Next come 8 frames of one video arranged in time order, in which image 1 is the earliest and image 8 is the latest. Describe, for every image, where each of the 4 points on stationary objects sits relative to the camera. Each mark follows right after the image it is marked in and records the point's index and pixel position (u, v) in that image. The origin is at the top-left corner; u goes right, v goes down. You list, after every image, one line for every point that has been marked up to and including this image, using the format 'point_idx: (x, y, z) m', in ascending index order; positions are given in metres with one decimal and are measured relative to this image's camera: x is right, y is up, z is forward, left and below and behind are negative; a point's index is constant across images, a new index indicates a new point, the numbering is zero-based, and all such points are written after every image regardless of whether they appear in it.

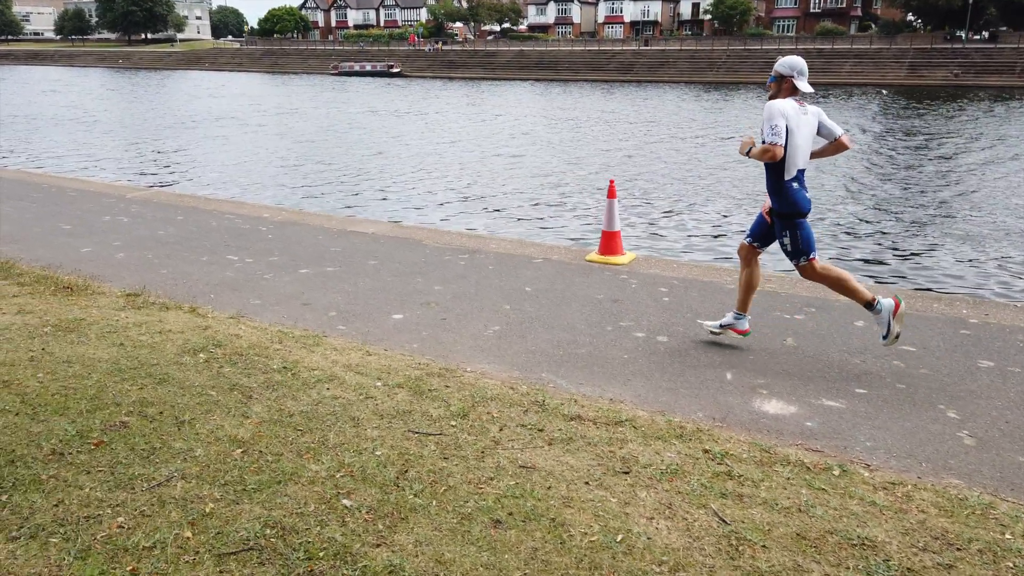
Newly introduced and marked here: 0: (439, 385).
0: (-0.4, -0.5, +4.2) m
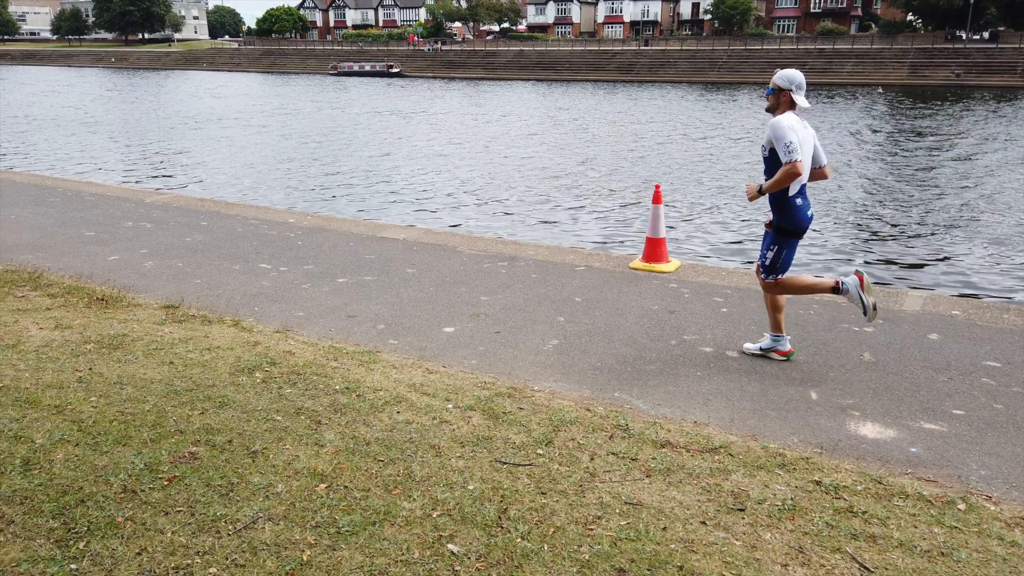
0: (0.0, -0.6, +3.9) m
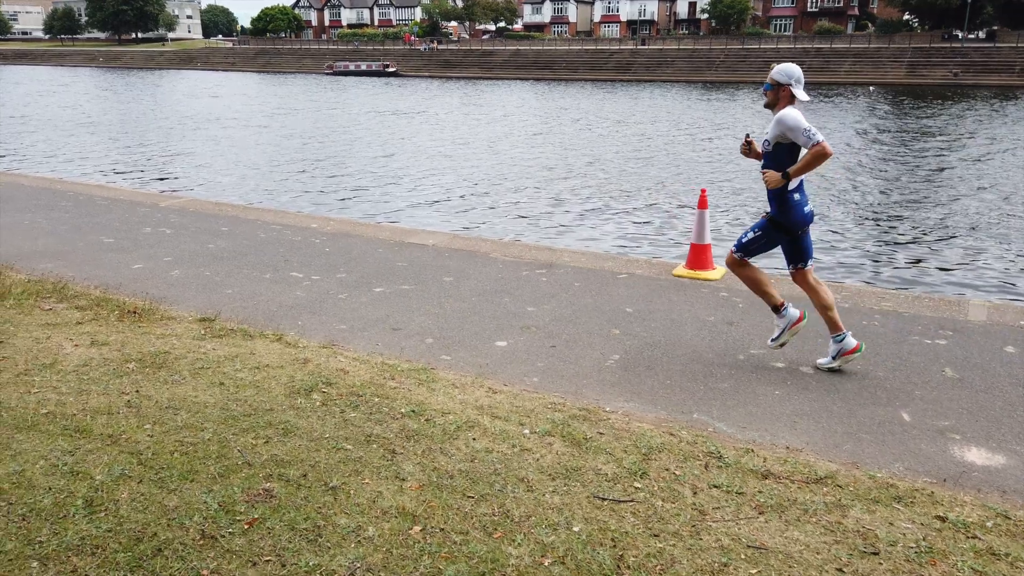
0: (+0.4, -0.7, +3.7) m
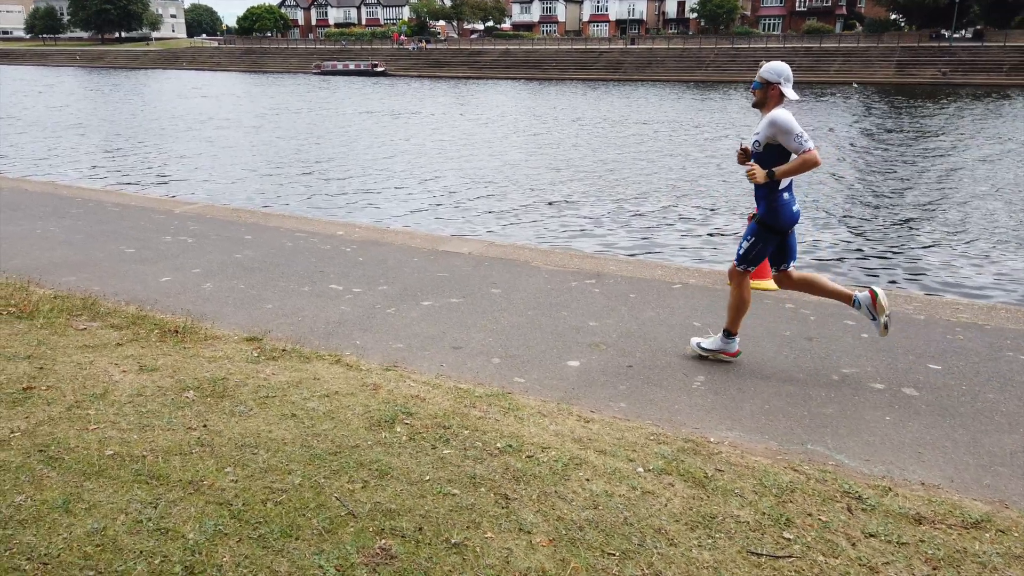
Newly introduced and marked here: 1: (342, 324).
0: (+0.8, -0.8, +3.4) m
1: (-1.2, -0.2, +5.5) m
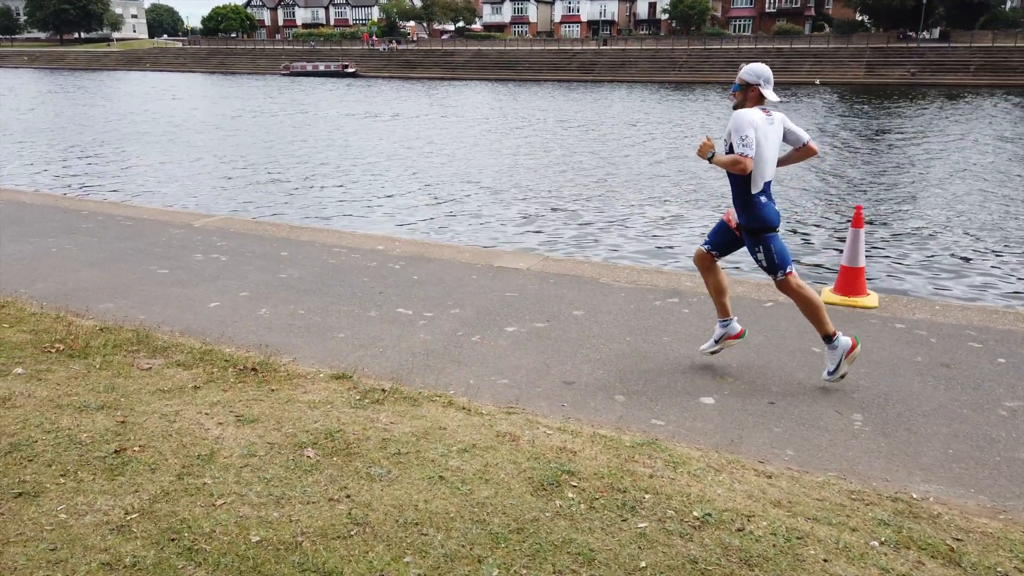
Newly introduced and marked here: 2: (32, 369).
0: (+1.6, -0.9, +2.9) m
1: (-0.5, -0.4, +5.0) m
2: (-2.6, -0.4, +4.4) m
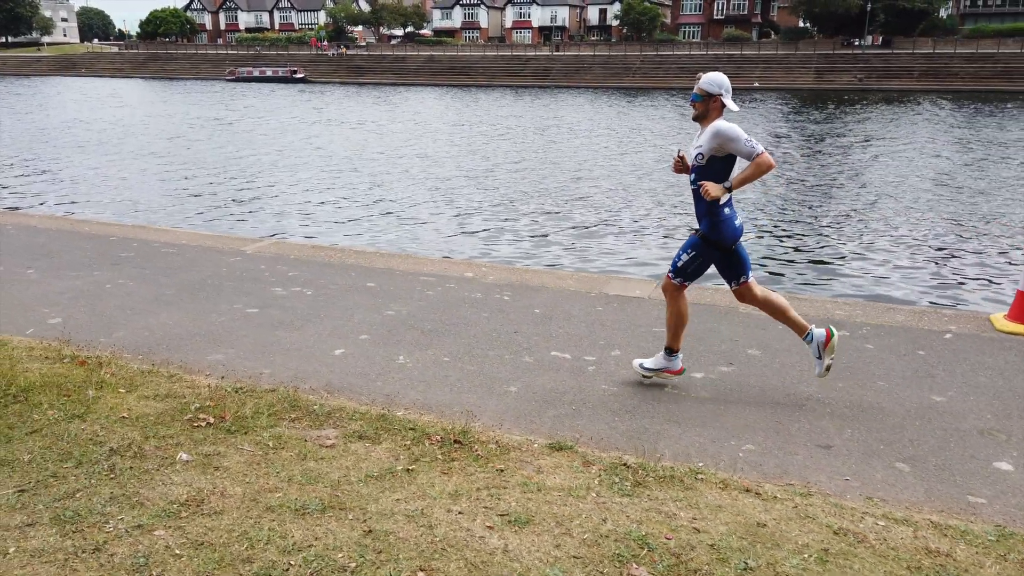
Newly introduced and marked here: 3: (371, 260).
0: (+2.9, -1.1, +2.4) m
1: (+0.7, -0.7, +4.3) m
2: (-1.4, -0.7, +3.6) m
3: (-1.4, +0.3, +8.1) m
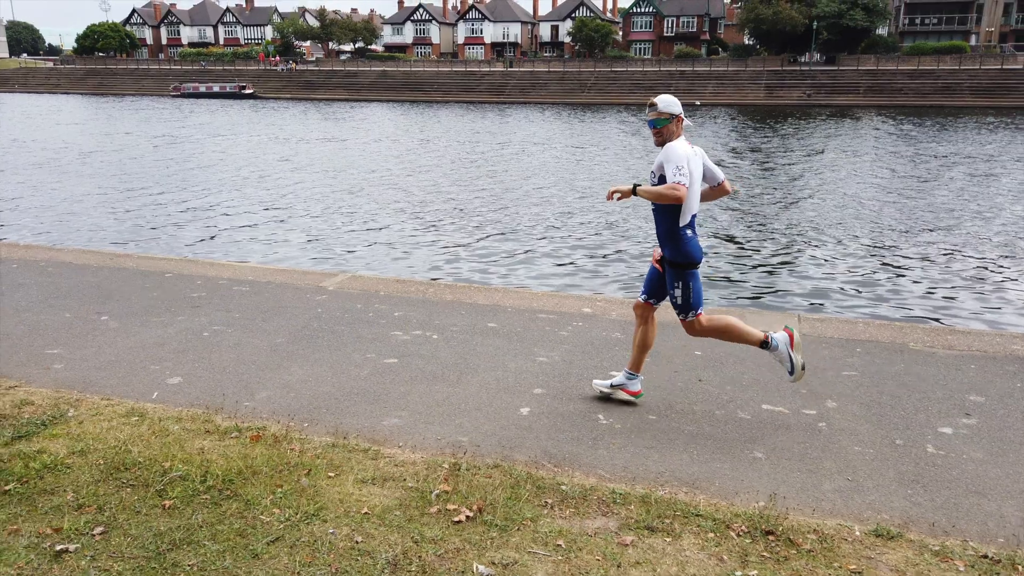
0: (+4.2, -1.3, +2.0) m
1: (+1.9, -0.9, +3.7) m
2: (-0.1, -1.0, +2.9) m
3: (-0.4, -0.1, +7.4) m
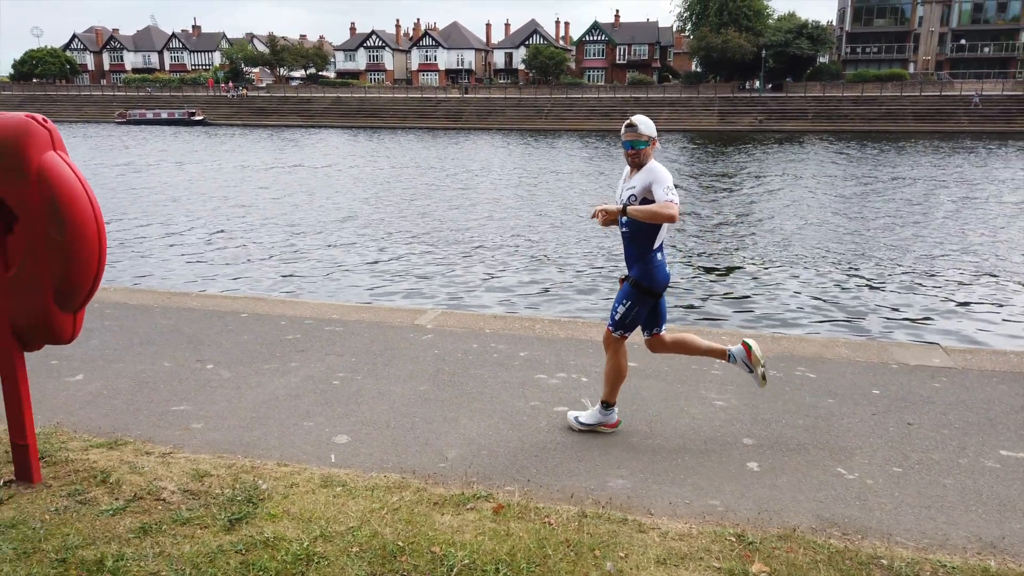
0: (+5.6, -1.3, +1.8) m
1: (+3.1, -1.1, +3.4) m
2: (+1.2, -1.1, +2.5) m
3: (+0.6, -0.4, +6.9) m
